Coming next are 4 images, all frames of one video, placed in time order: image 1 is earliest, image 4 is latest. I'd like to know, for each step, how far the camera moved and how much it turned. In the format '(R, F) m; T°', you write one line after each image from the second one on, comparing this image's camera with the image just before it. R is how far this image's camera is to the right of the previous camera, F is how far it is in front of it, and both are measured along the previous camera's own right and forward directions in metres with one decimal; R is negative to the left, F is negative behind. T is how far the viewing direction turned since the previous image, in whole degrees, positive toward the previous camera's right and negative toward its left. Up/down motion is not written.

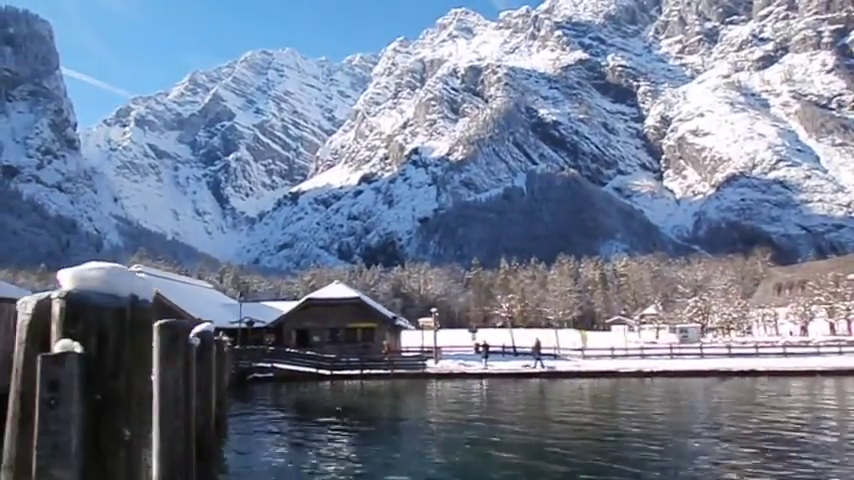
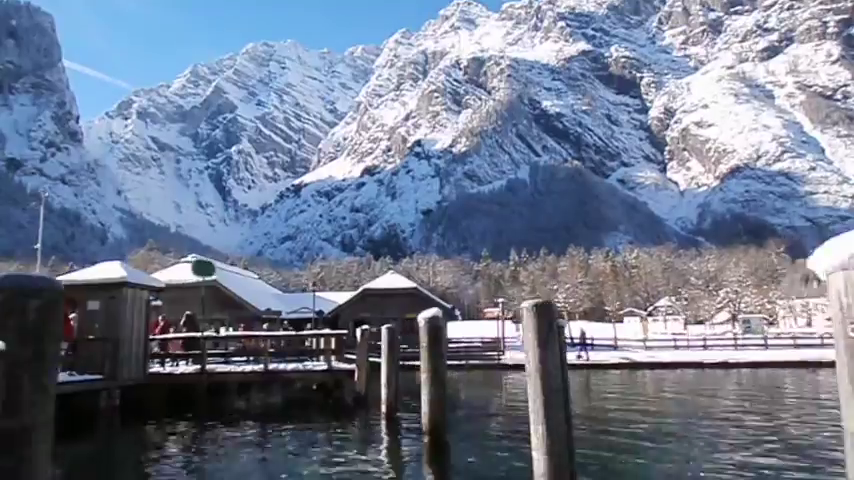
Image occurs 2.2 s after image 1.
(-4.4, +1.0) m; 0°
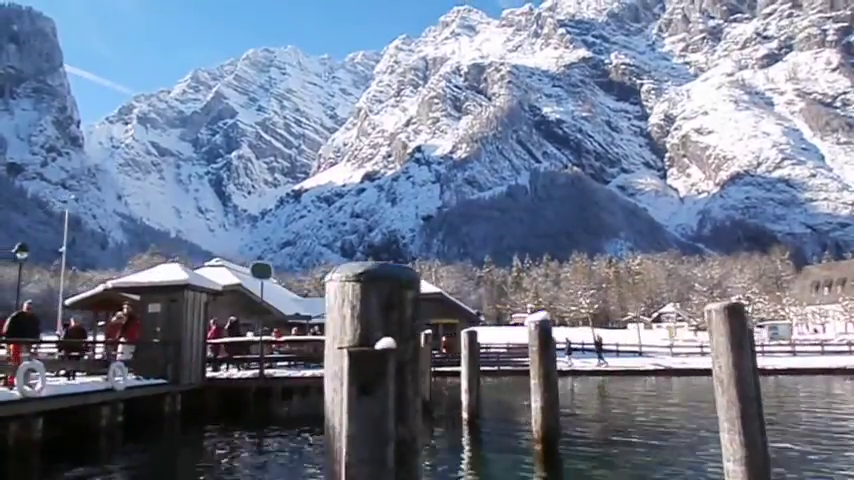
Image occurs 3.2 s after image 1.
(-1.9, +0.5) m; 0°
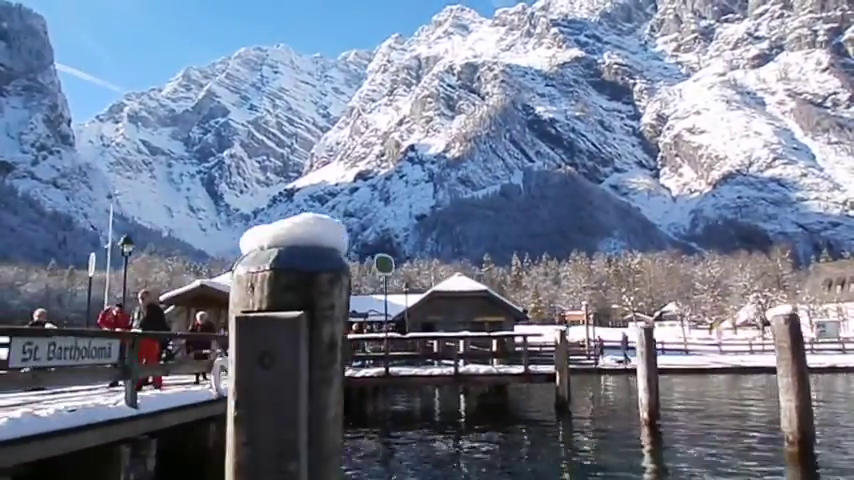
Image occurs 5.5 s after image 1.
(-4.0, +0.9) m; +1°
